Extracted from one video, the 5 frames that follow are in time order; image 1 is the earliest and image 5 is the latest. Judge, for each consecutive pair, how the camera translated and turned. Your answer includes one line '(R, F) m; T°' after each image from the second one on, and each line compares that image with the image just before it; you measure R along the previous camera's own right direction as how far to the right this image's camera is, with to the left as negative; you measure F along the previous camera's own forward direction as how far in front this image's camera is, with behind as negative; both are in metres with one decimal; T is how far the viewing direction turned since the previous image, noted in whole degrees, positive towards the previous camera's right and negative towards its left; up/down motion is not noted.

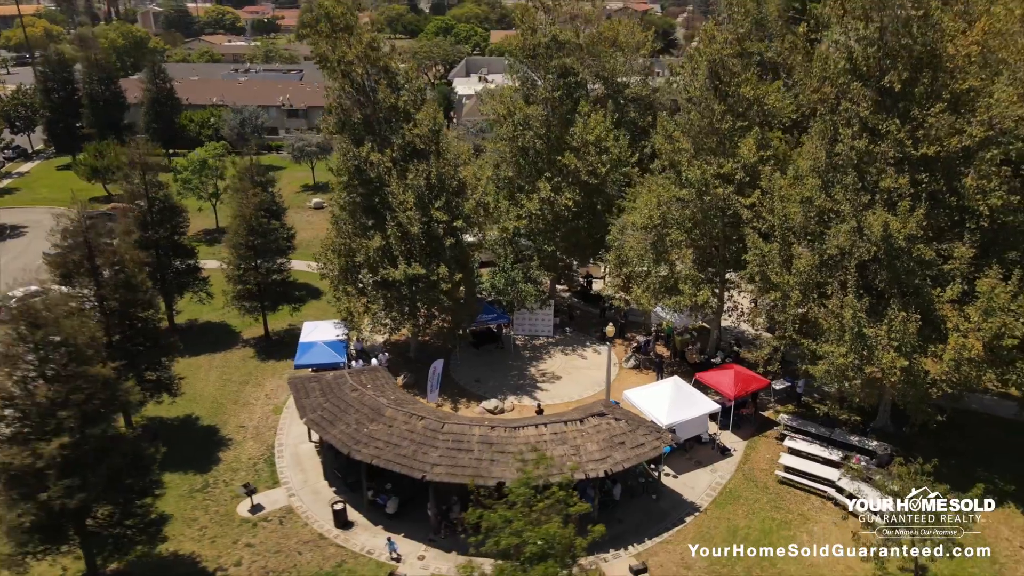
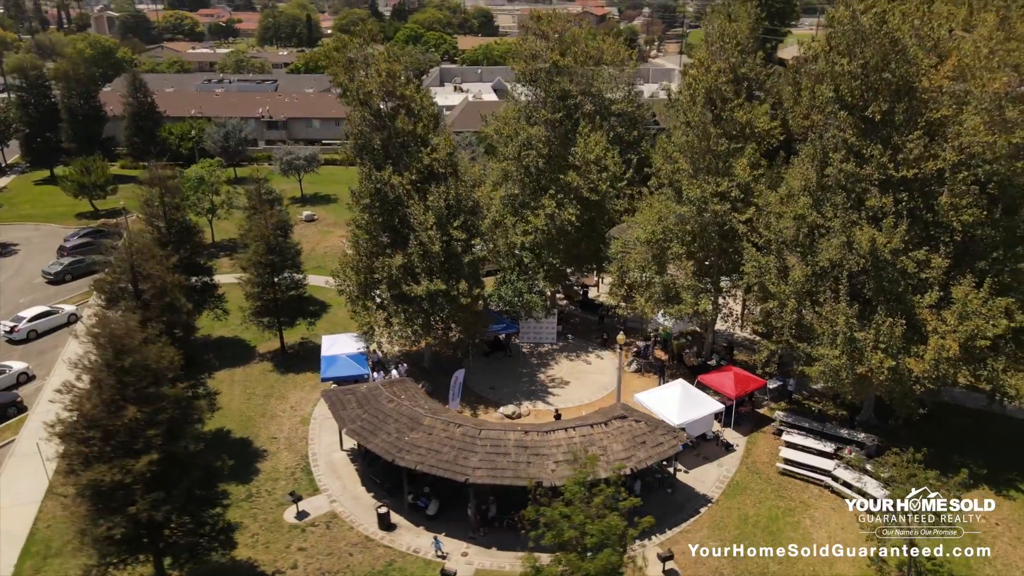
(-2.0, -1.7) m; +3°
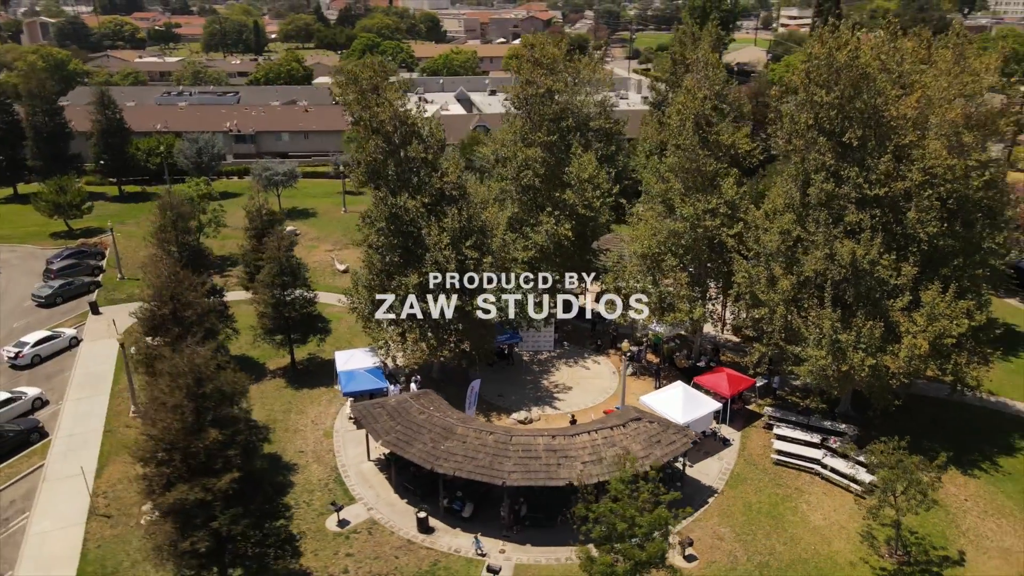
(-2.5, -1.8) m; +4°
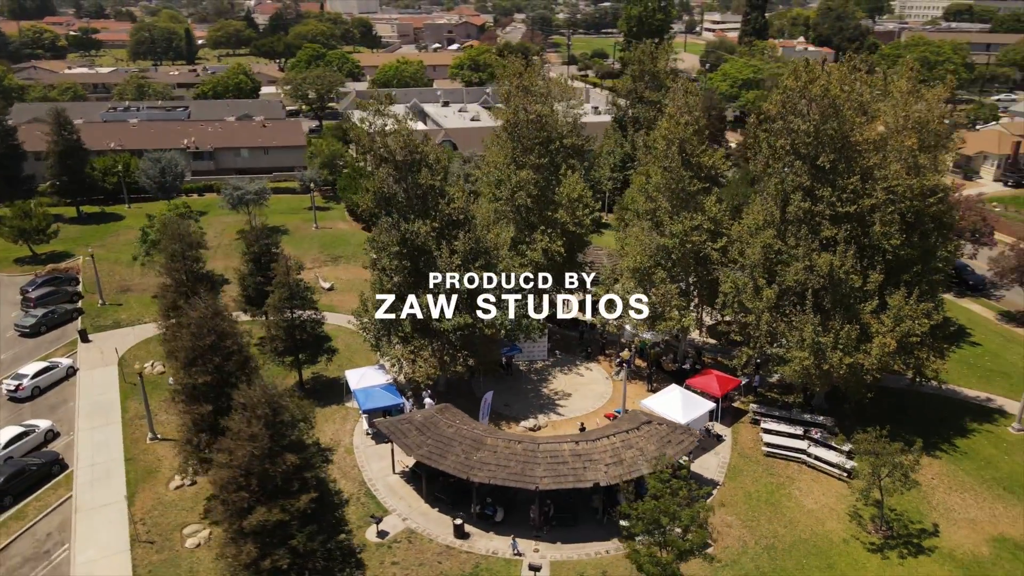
(-3.1, -1.9) m; +5°
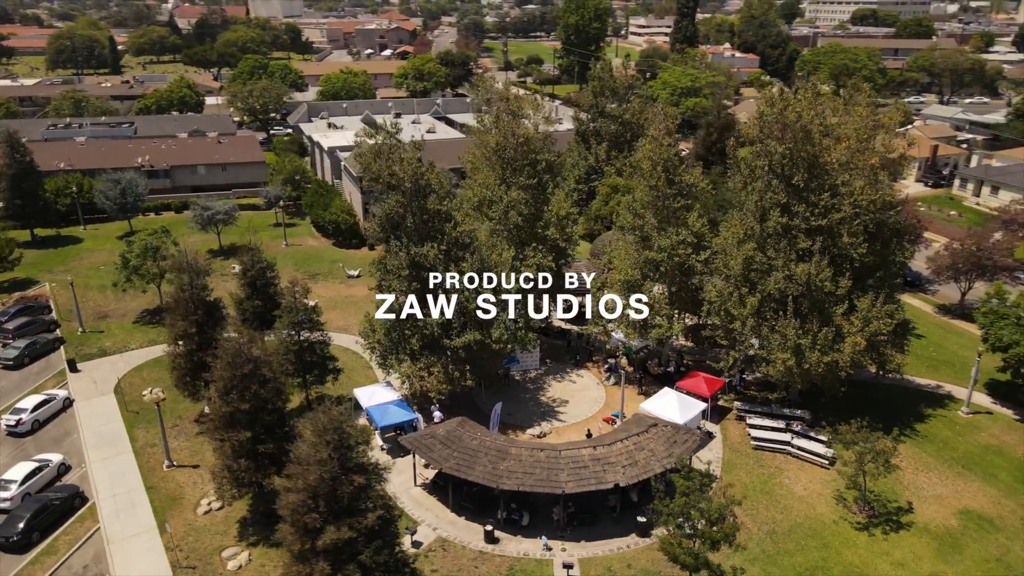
(-3.3, -1.7) m; +5°
